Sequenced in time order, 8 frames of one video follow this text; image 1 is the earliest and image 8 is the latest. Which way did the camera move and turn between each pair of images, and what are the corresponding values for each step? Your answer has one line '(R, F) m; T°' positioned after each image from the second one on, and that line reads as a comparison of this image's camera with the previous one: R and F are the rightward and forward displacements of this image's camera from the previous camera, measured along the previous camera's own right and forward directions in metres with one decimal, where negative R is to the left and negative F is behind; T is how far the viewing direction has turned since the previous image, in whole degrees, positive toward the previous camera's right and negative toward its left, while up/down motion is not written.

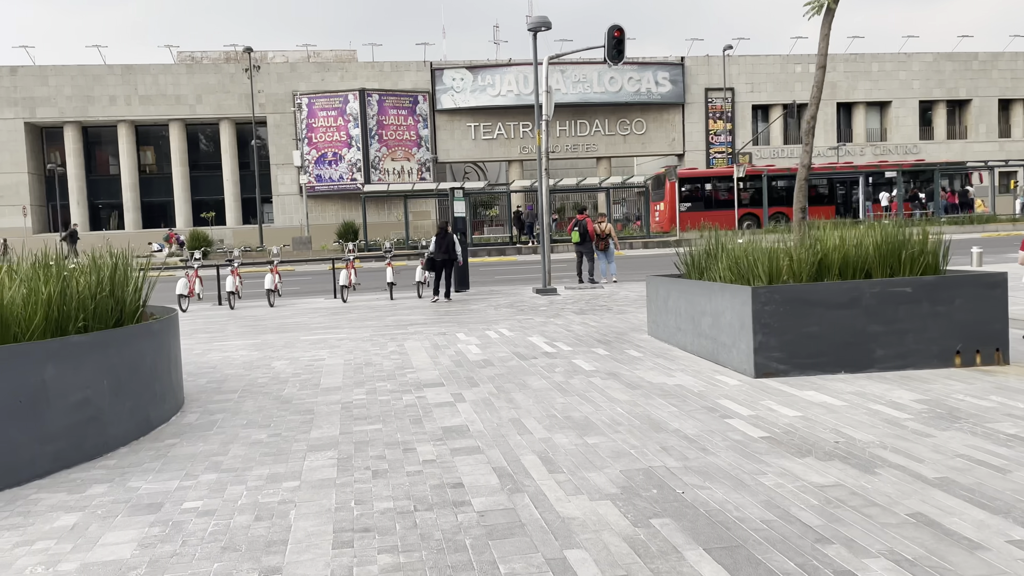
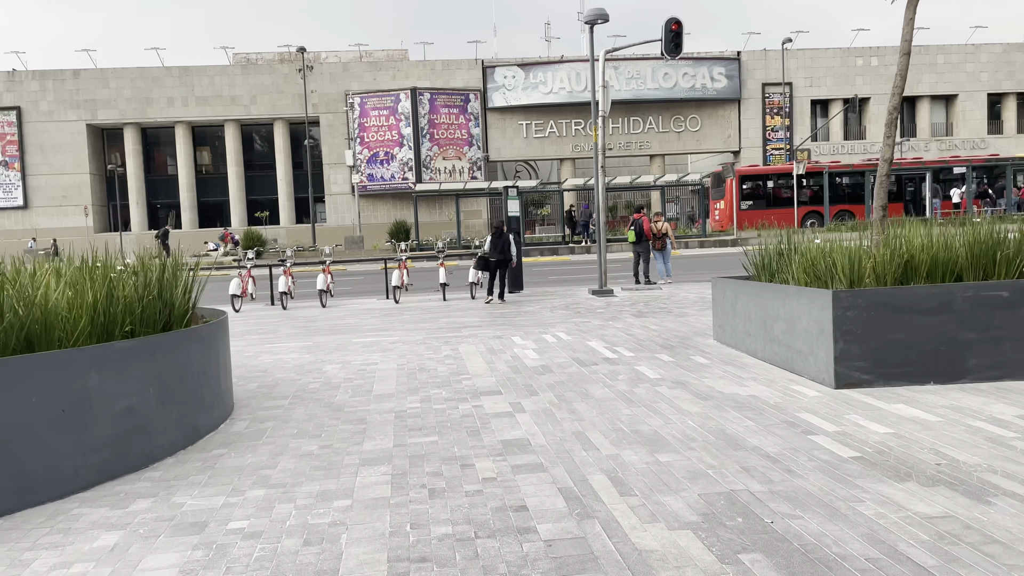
(-0.1, +0.4) m; -4°
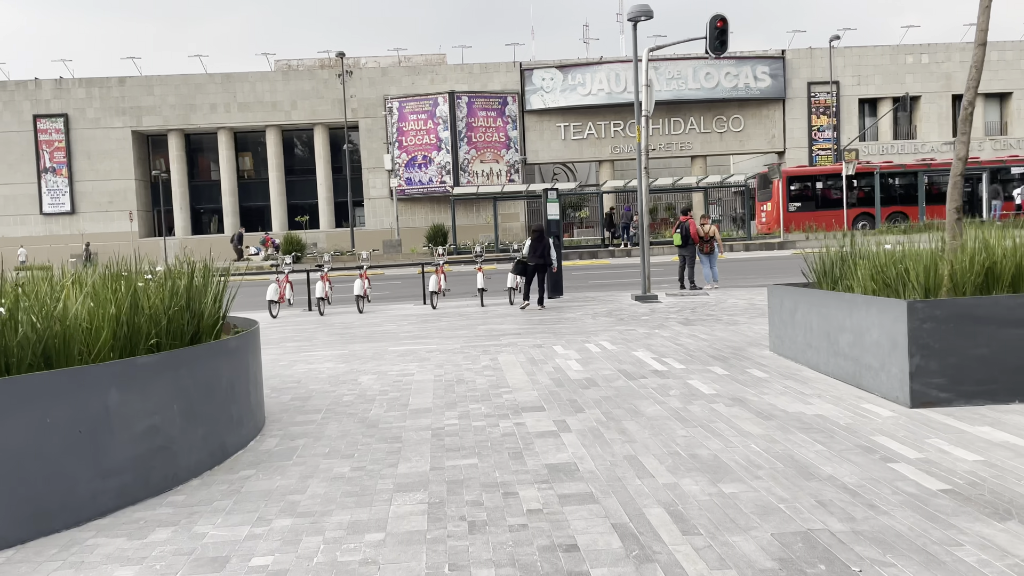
(-0.1, +0.5) m; -3°
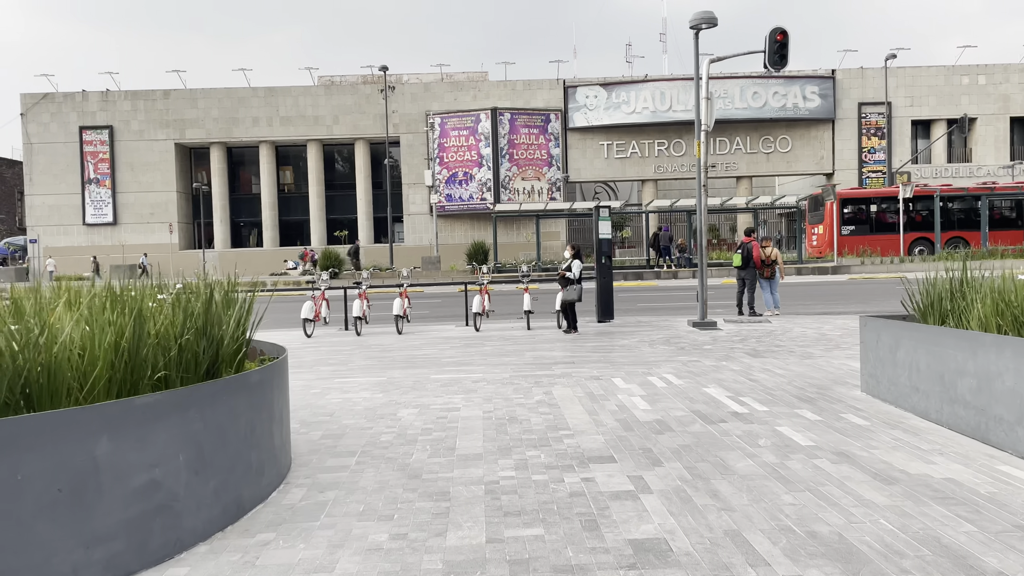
(-0.2, +1.0) m; -3°
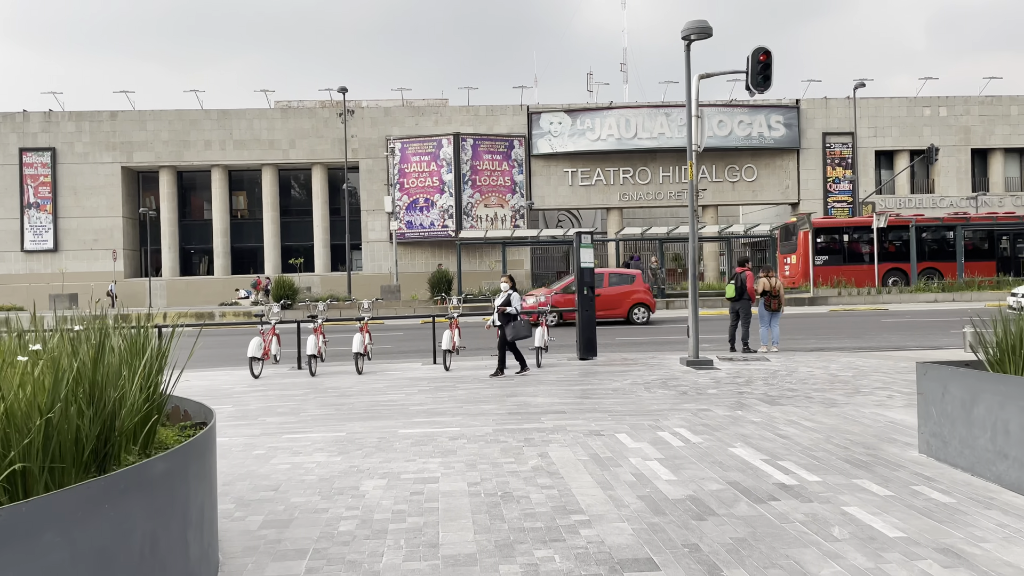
(-0.3, +1.5) m; +3°
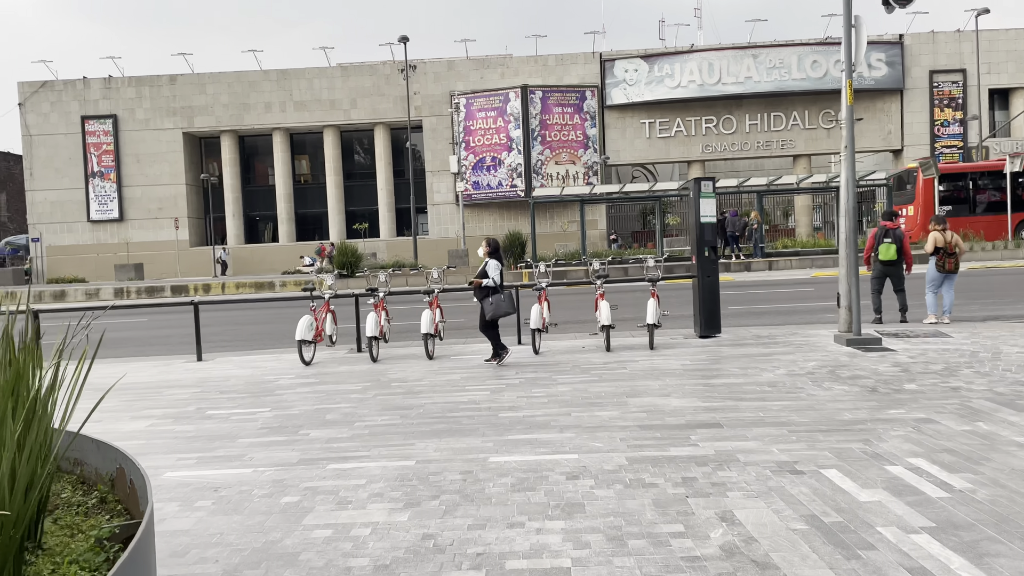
(-0.5, +2.7) m; -5°
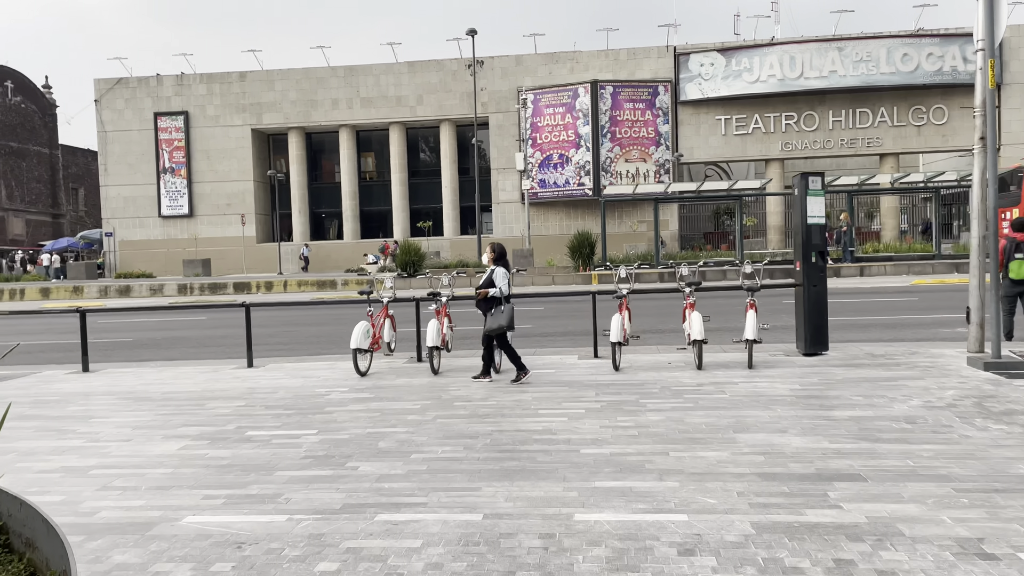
(-0.2, +1.2) m; -4°
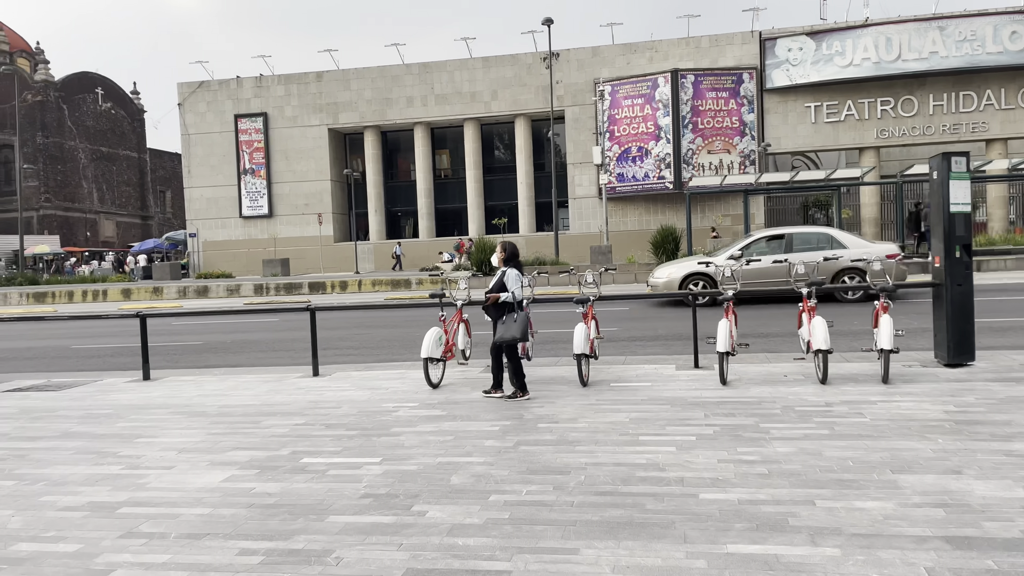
(-0.2, +1.1) m; -5°
